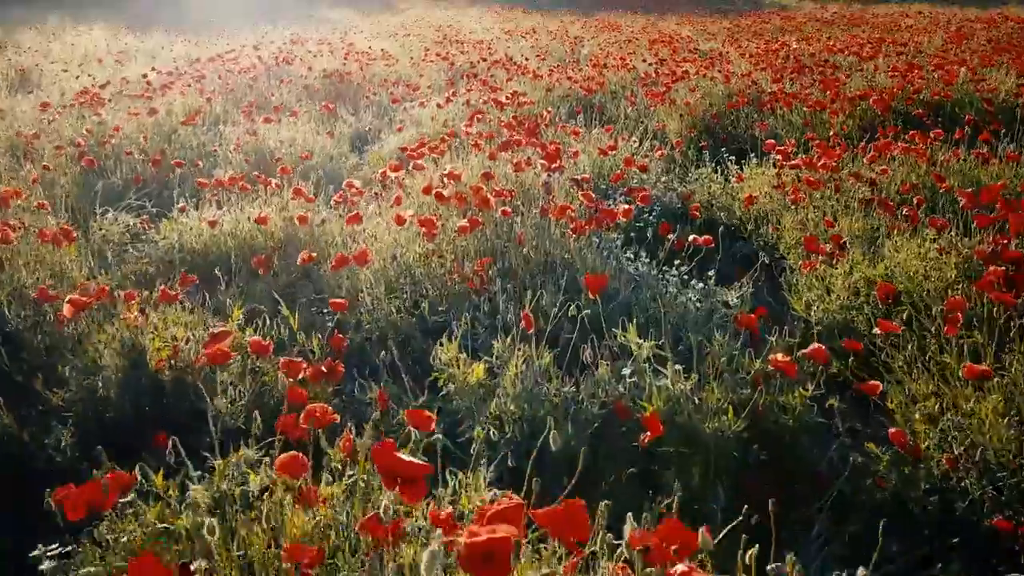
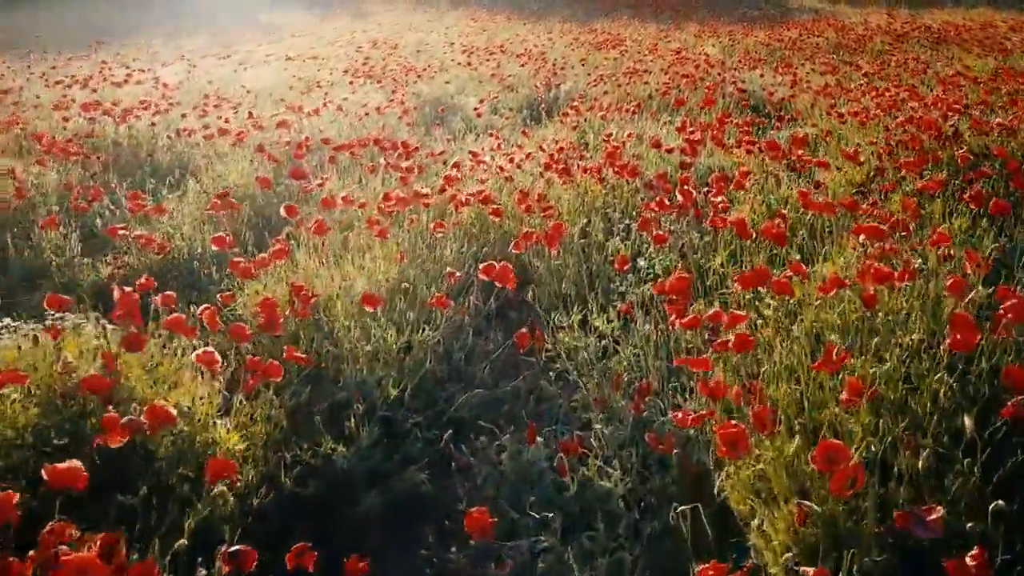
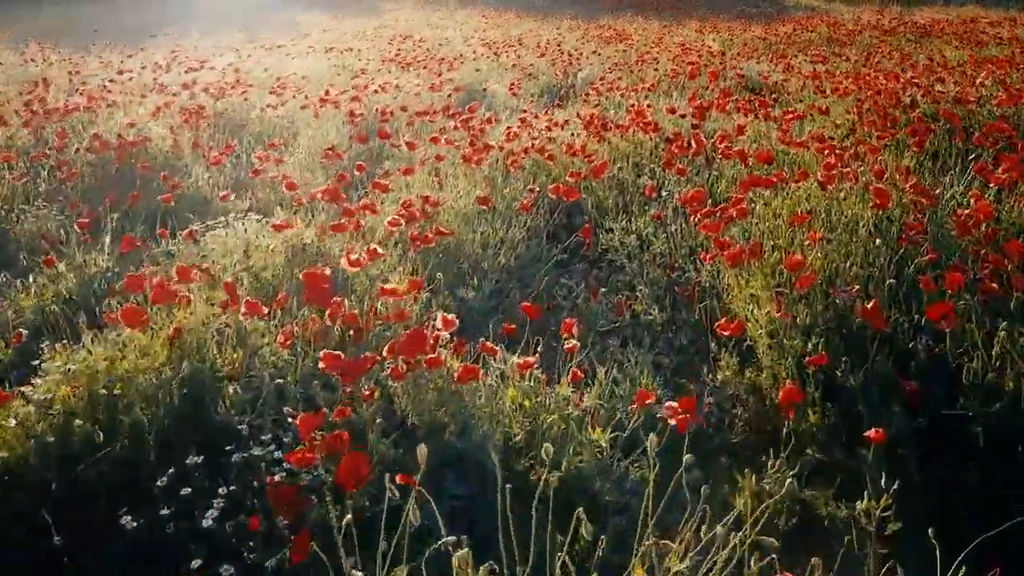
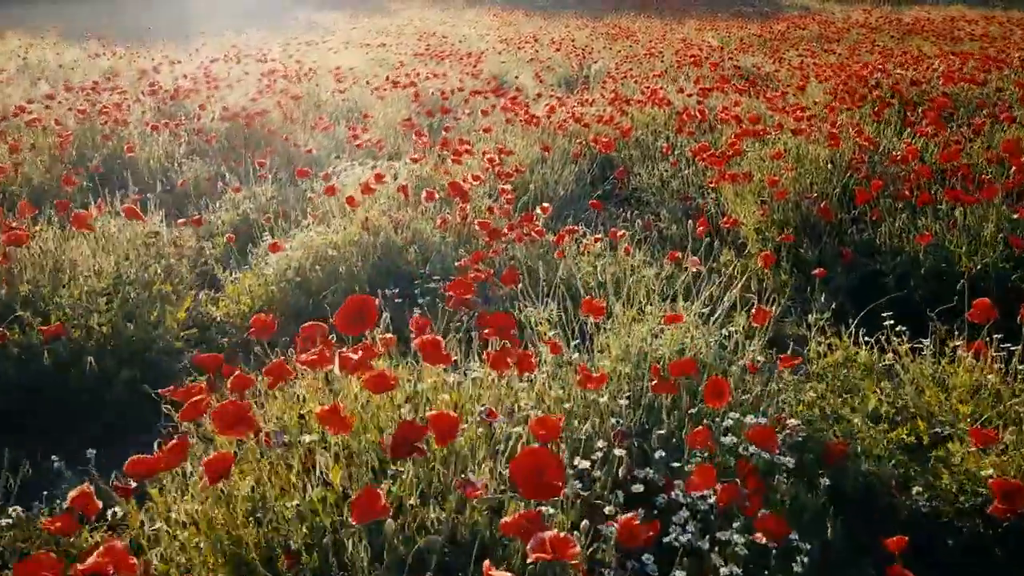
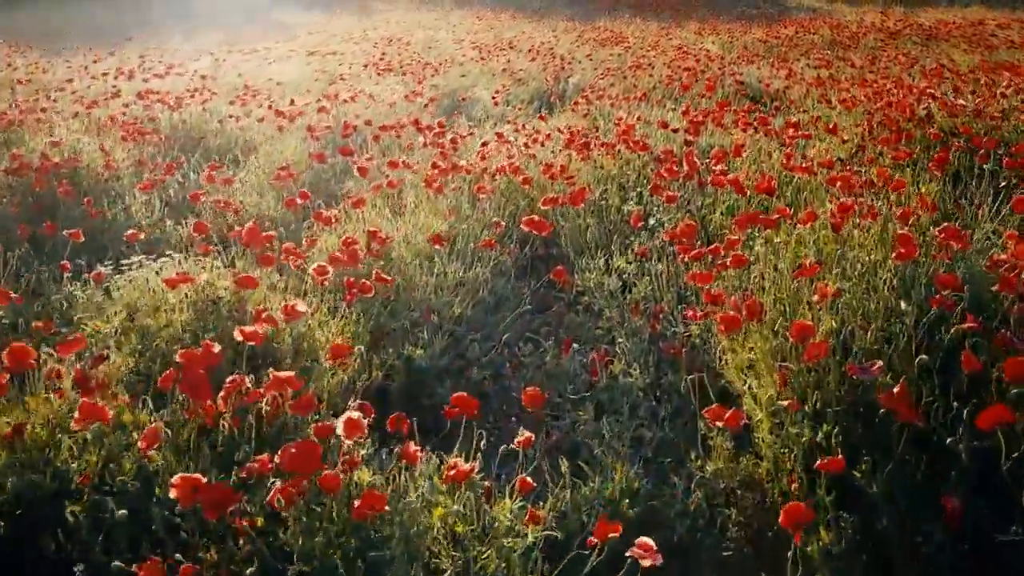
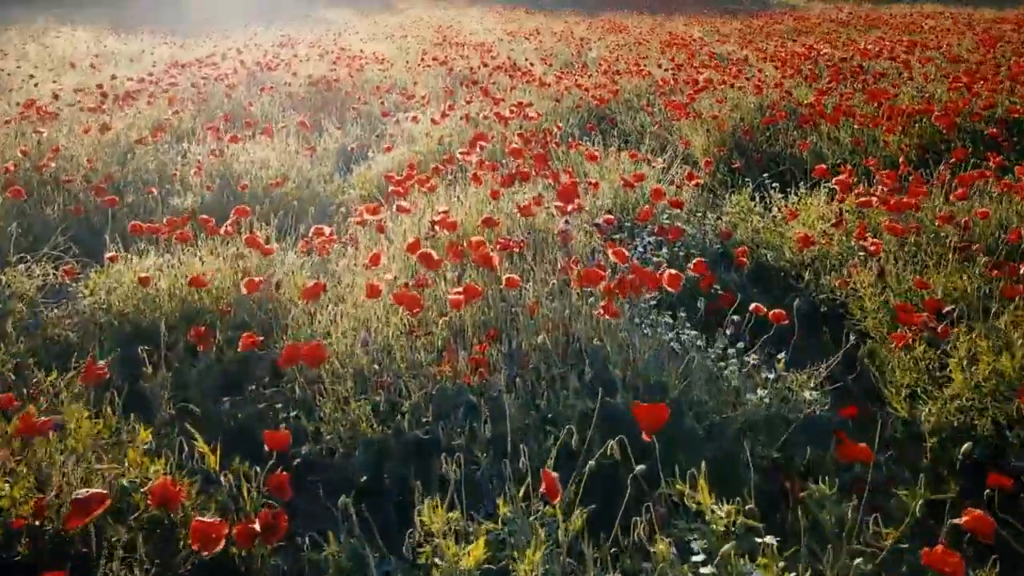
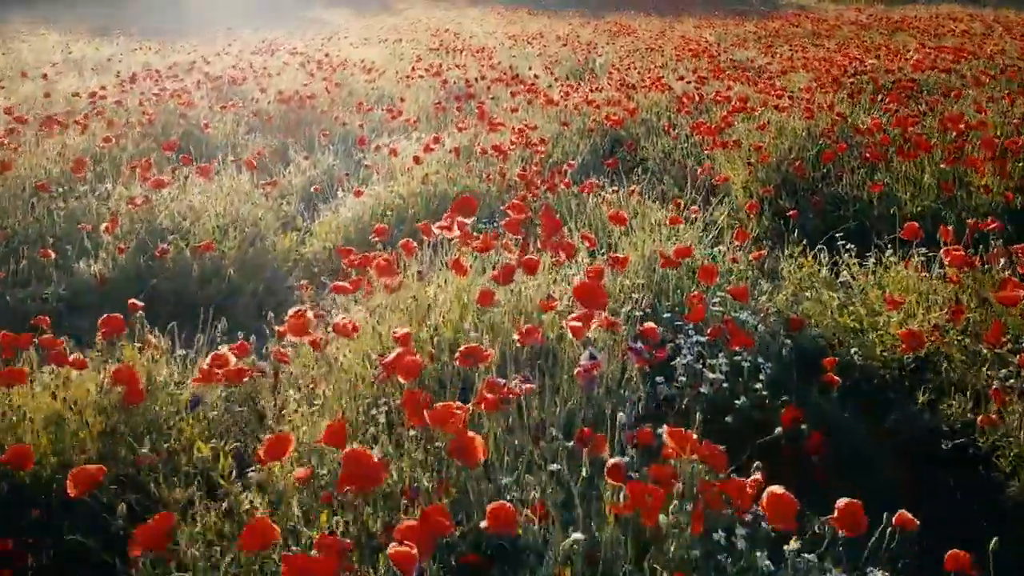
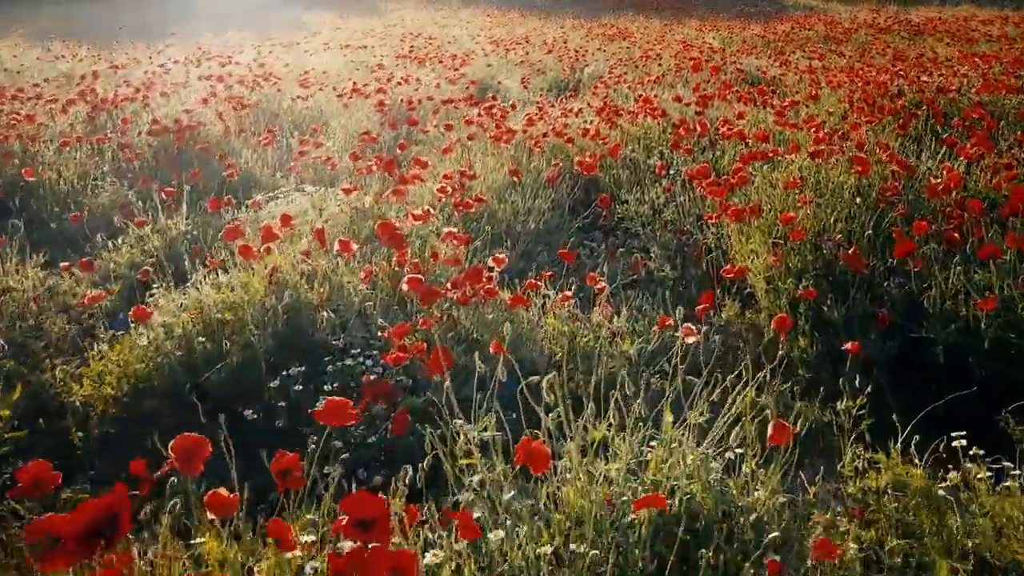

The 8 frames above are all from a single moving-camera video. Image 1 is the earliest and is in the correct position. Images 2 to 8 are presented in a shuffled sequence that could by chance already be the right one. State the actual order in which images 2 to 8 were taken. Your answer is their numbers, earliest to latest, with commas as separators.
6, 7, 4, 8, 3, 5, 2
